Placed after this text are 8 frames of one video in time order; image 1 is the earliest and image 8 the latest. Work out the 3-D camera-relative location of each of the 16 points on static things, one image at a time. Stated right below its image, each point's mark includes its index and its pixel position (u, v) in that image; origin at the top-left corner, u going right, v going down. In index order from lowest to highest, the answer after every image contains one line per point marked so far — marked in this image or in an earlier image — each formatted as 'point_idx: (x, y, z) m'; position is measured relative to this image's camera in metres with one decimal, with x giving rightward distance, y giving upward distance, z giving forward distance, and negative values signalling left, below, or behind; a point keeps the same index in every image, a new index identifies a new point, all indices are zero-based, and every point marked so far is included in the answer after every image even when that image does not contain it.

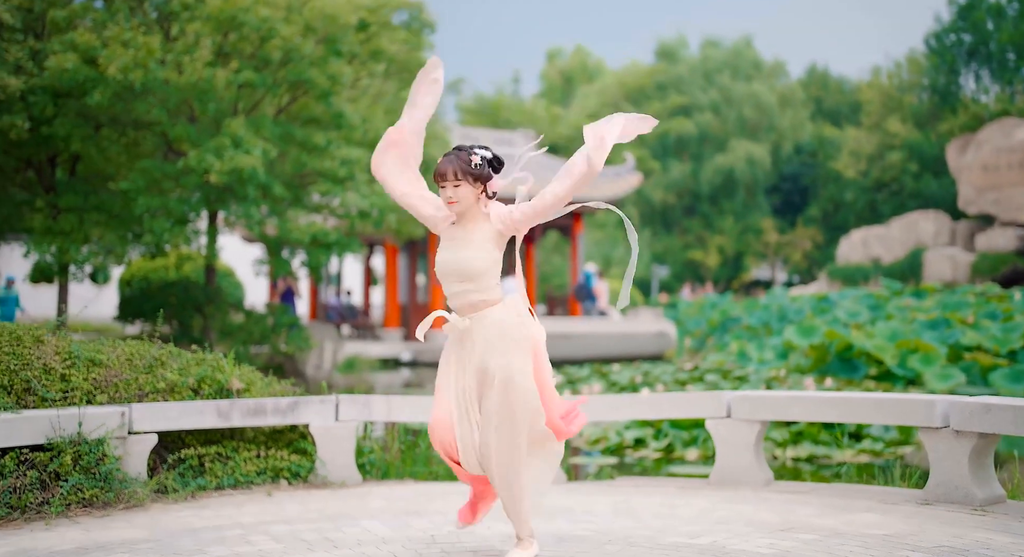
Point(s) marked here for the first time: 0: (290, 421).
0: (-1.2, -0.8, +5.3) m
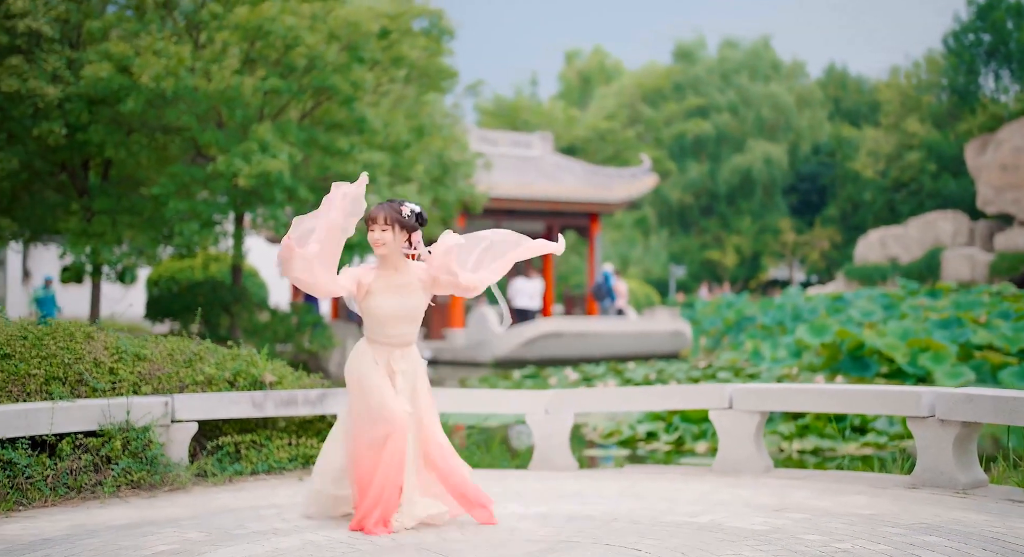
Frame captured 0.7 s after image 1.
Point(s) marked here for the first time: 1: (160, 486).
0: (-1.1, -0.8, +5.6) m
1: (-1.9, -1.1, +5.0) m
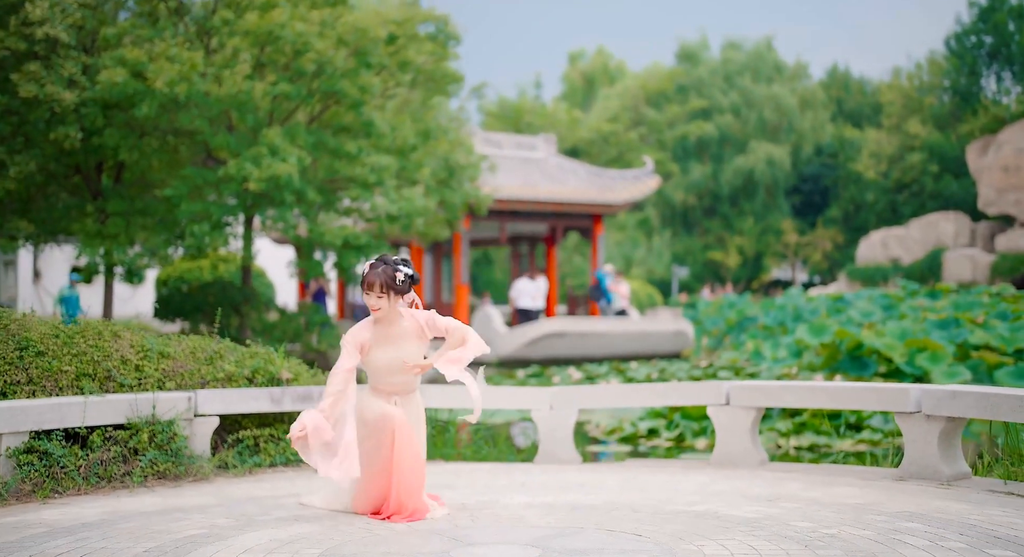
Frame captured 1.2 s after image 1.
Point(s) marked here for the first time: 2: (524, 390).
0: (-1.1, -0.8, +5.9) m
1: (-1.8, -1.1, +5.3) m
2: (+0.1, -0.7, +6.2) m
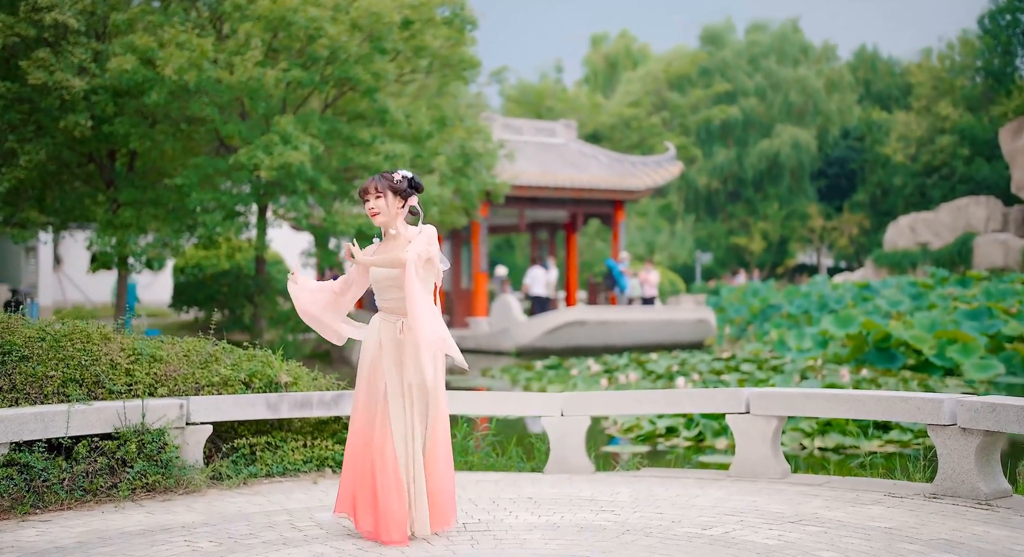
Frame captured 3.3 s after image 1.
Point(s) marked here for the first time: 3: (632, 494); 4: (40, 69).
0: (-1.0, -0.8, +5.6) m
1: (-1.8, -1.1, +5.1) m
2: (+0.1, -0.7, +5.9) m
3: (+0.6, -1.2, +5.1) m
4: (-5.7, +2.5, +11.4) m
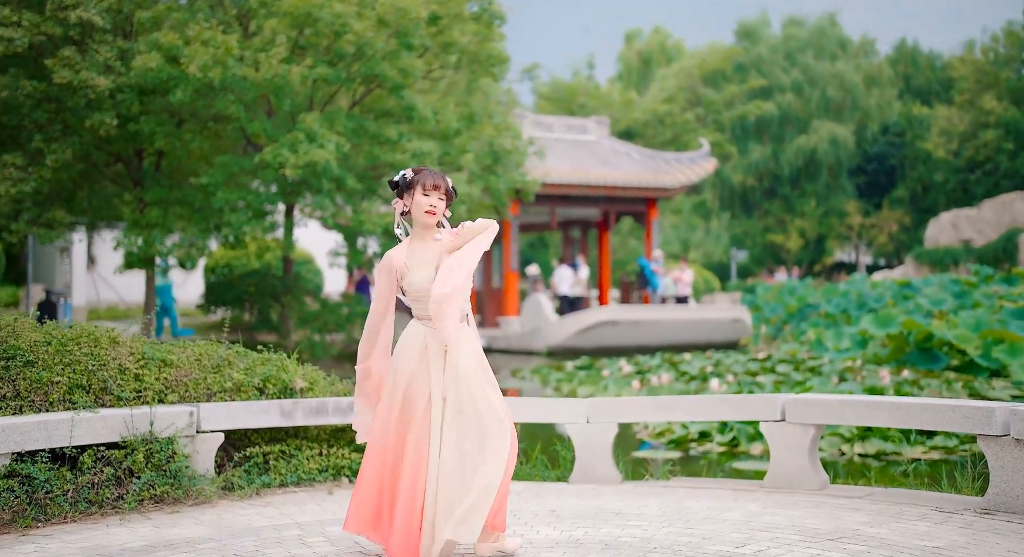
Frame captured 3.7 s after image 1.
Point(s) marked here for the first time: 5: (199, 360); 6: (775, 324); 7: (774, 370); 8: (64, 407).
0: (-0.9, -0.8, +5.4) m
1: (-1.7, -1.1, +4.9) m
2: (+0.3, -0.7, +5.7) m
3: (+0.8, -1.2, +4.9) m
4: (-5.3, +2.5, +11.3) m
5: (-1.8, -0.5, +5.4) m
6: (+5.0, -0.9, +18.1) m
7: (+3.1, -1.1, +11.4) m
8: (-2.2, -0.6, +4.8) m
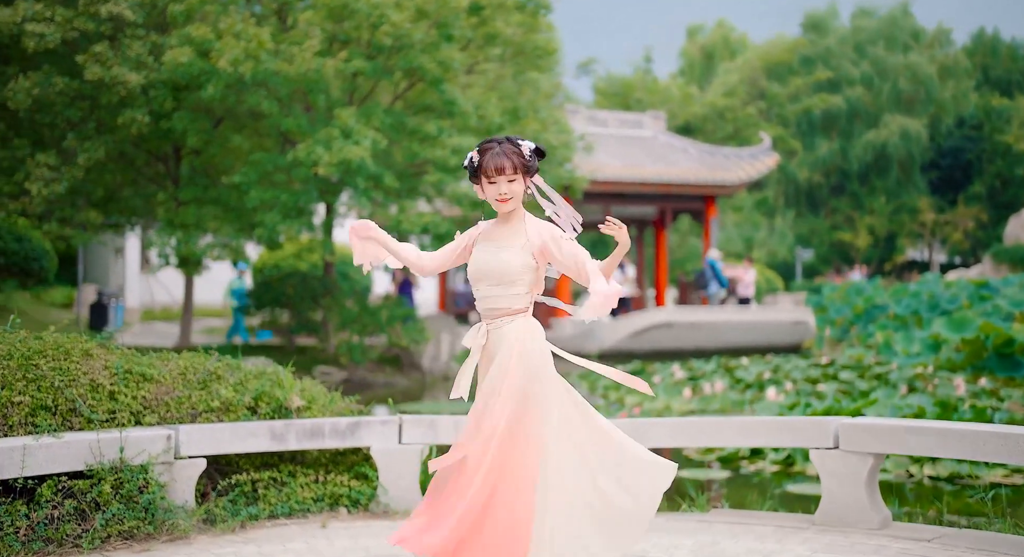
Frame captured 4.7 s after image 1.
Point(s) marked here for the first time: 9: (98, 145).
0: (-0.8, -0.8, +4.9) m
1: (-1.6, -1.2, +4.4) m
2: (+0.4, -0.7, +5.1) m
3: (+0.8, -1.2, +4.2) m
4: (-4.8, +2.5, +11.1) m
5: (-1.7, -0.5, +4.9) m
6: (+5.9, -0.9, +17.1) m
7: (+3.6, -1.1, +10.5) m
8: (-2.2, -0.7, +4.3) m
9: (-5.0, +1.6, +11.6) m
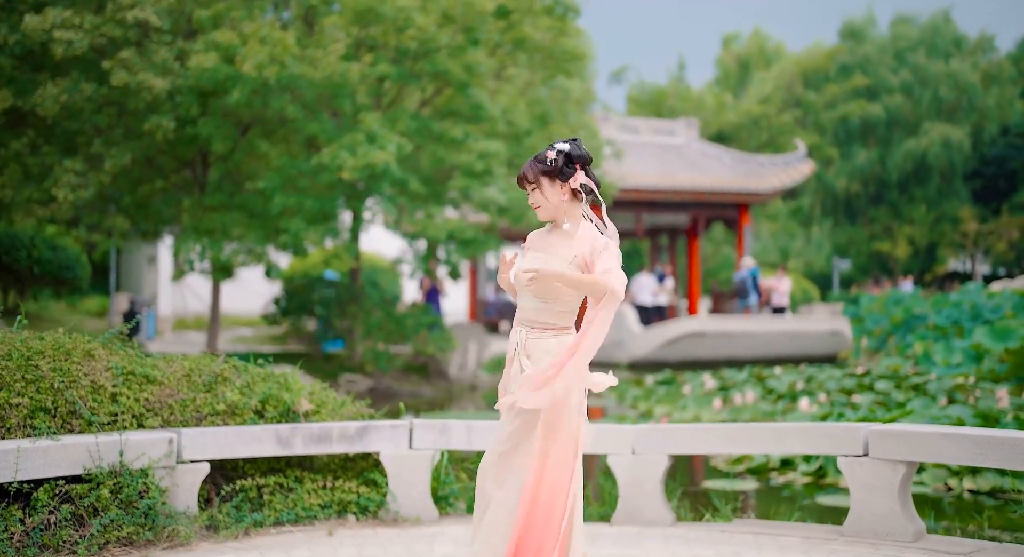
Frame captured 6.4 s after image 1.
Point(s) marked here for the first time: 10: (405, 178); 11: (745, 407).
0: (-0.8, -0.8, +4.7) m
1: (-1.6, -1.1, +4.3) m
2: (+0.4, -0.7, +4.8) m
3: (+0.8, -1.2, +4.0) m
4: (-4.5, +2.4, +11.1) m
5: (-1.6, -0.5, +4.8) m
6: (+6.4, -1.0, +16.7) m
7: (+3.9, -1.2, +10.2) m
8: (-2.2, -0.7, +4.2) m
9: (-4.7, +1.5, +11.6) m
10: (-1.3, +1.2, +11.7) m
11: (+2.6, -1.4, +10.7) m
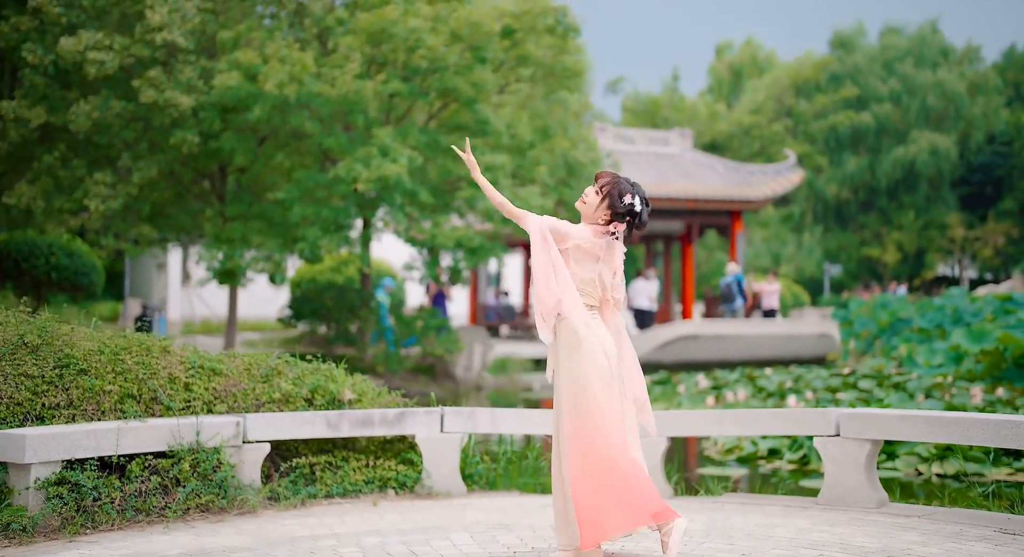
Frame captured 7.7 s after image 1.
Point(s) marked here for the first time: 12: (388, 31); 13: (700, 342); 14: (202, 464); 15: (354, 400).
0: (-0.7, -0.9, +5.4) m
1: (-1.5, -1.2, +5.0) m
2: (+0.6, -0.8, +5.6) m
3: (+1.0, -1.2, +4.7) m
4: (-4.5, +2.3, +11.8) m
5: (-1.5, -0.5, +5.5) m
6: (+6.4, -1.1, +17.5) m
7: (+3.9, -1.2, +10.9) m
8: (-2.0, -0.7, +4.9) m
9: (-4.6, +1.4, +12.3) m
10: (-1.2, +1.1, +12.4) m
11: (+2.7, -1.5, +11.4) m
12: (-1.6, +3.1, +12.2) m
13: (+3.6, -1.2, +18.3) m
14: (-1.6, -0.9, +4.9) m
15: (-0.9, -0.7, +5.7) m
